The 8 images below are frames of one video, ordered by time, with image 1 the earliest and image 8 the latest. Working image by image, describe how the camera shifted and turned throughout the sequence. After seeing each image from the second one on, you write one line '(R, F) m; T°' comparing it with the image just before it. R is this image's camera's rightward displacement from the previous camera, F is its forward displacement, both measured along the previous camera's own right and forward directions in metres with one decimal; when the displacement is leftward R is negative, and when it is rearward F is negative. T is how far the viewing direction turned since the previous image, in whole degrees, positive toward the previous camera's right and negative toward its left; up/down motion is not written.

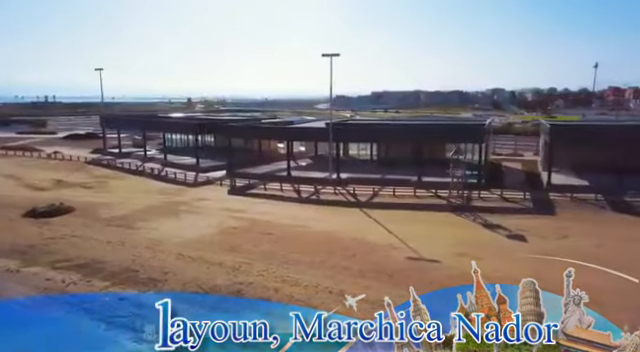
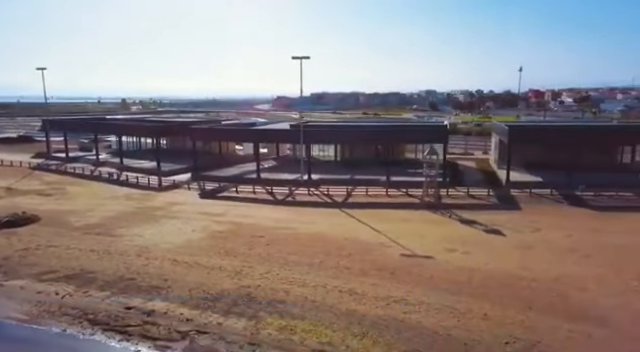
(-1.7, -0.1) m; +7°
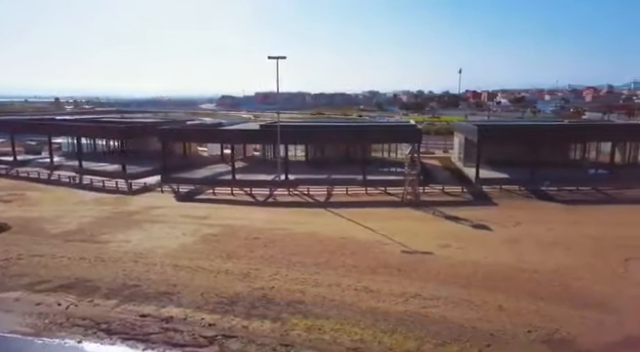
(-1.7, +0.1) m; +6°
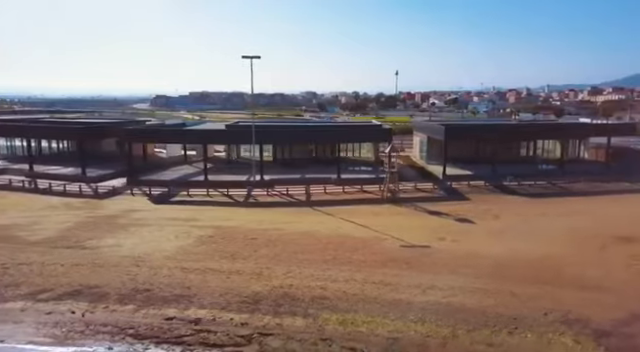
(-2.0, -0.1) m; +7°
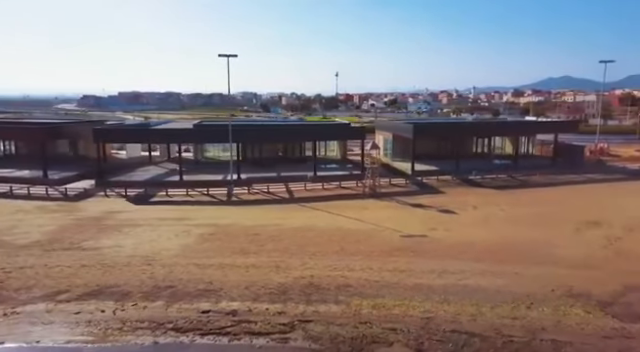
(-2.1, -0.4) m; +6°
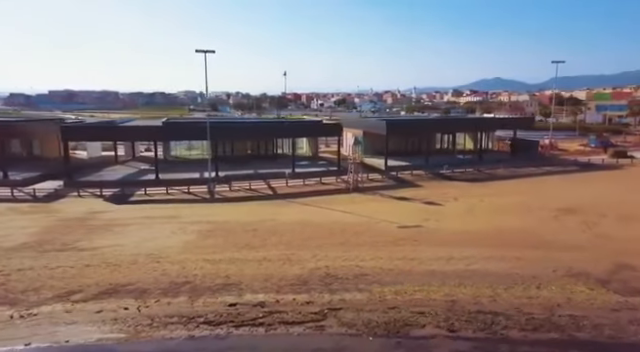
(-1.8, -0.2) m; +6°
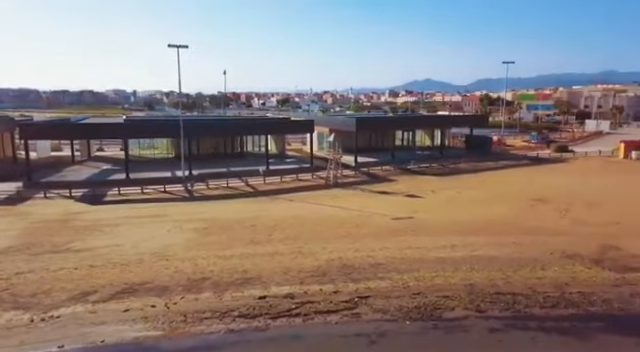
(-2.0, -0.1) m; +6°
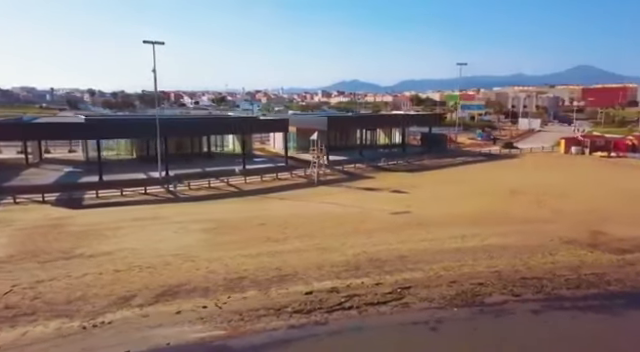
(-2.6, -0.2) m; +7°
